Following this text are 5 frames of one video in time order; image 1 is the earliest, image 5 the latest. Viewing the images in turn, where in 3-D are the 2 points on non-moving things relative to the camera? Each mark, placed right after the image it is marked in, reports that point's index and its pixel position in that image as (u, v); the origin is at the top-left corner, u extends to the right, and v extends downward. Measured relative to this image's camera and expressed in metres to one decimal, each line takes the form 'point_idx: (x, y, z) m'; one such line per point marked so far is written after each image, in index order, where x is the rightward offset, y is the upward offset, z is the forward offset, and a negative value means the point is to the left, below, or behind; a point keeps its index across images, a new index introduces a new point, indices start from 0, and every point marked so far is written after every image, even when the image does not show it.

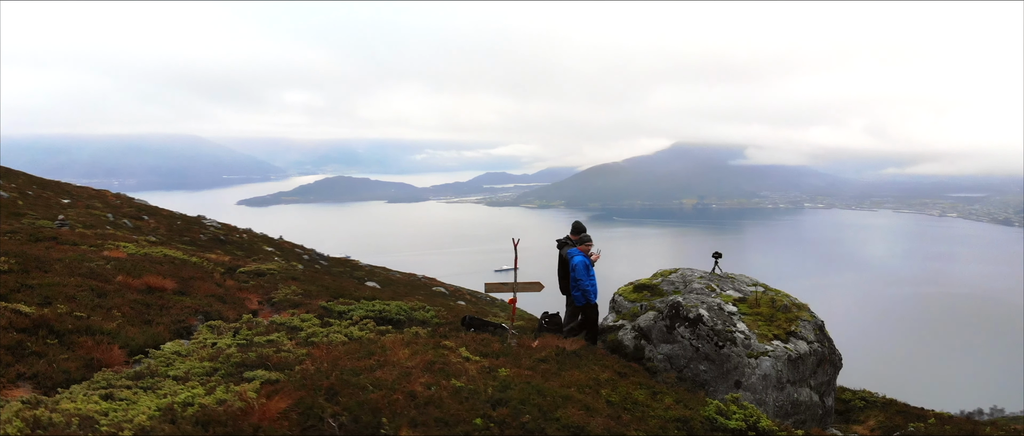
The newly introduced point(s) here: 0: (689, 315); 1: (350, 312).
0: (+2.3, -1.3, +10.8) m
1: (-2.5, -1.4, +12.3) m
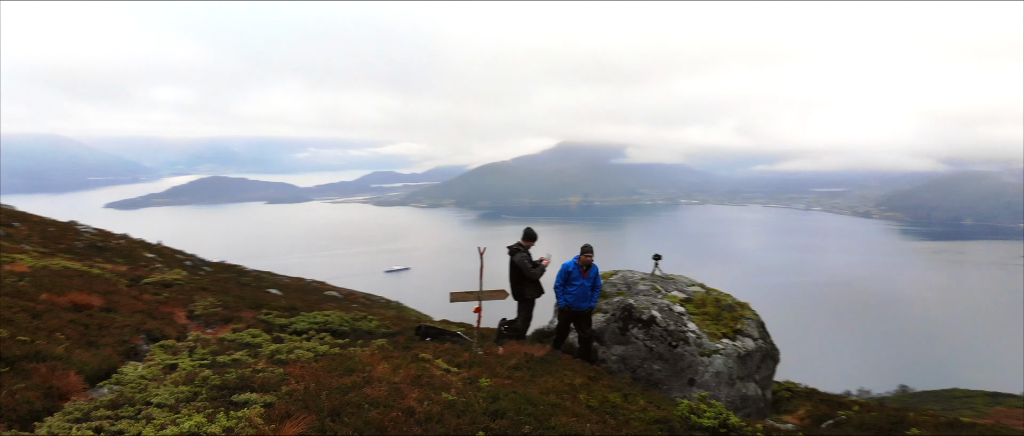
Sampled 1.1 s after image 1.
0: (+1.8, -1.3, +11.2) m
1: (-3.2, -1.6, +11.9) m
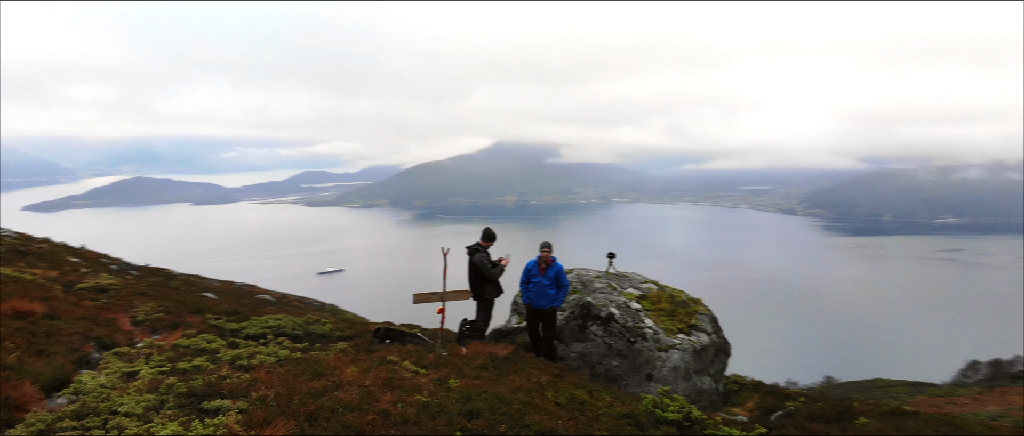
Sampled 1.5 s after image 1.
0: (+1.2, -1.3, +11.3) m
1: (-3.8, -1.6, +11.6) m
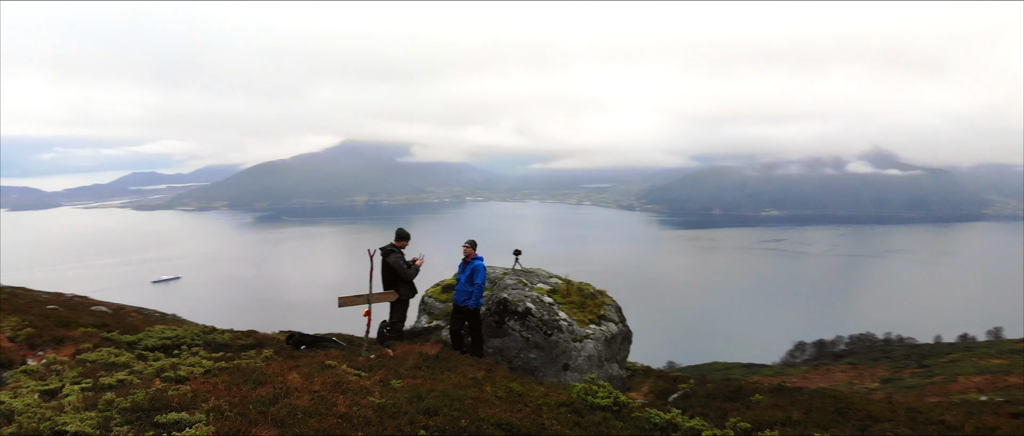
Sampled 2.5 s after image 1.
0: (+0.1, -1.3, +11.6) m
1: (-4.9, -1.7, +11.0) m
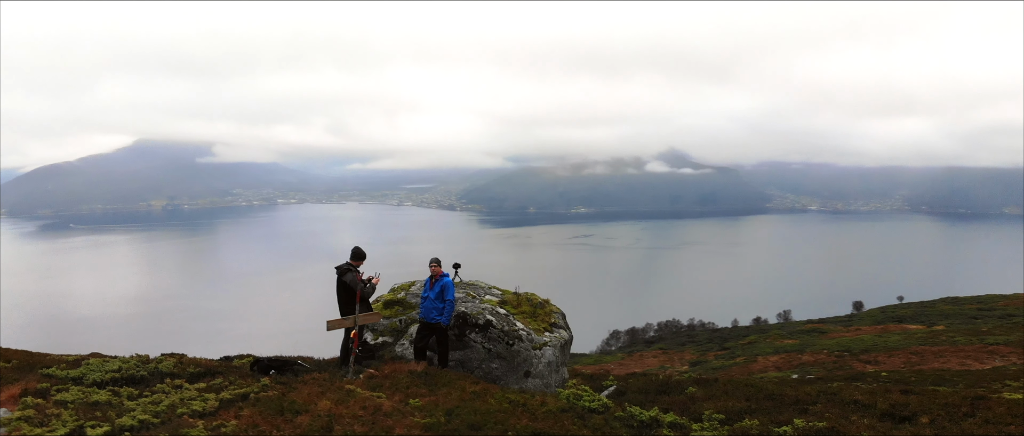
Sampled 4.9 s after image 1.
0: (-0.5, -1.5, +12.1) m
1: (-5.3, -2.0, +10.4) m
